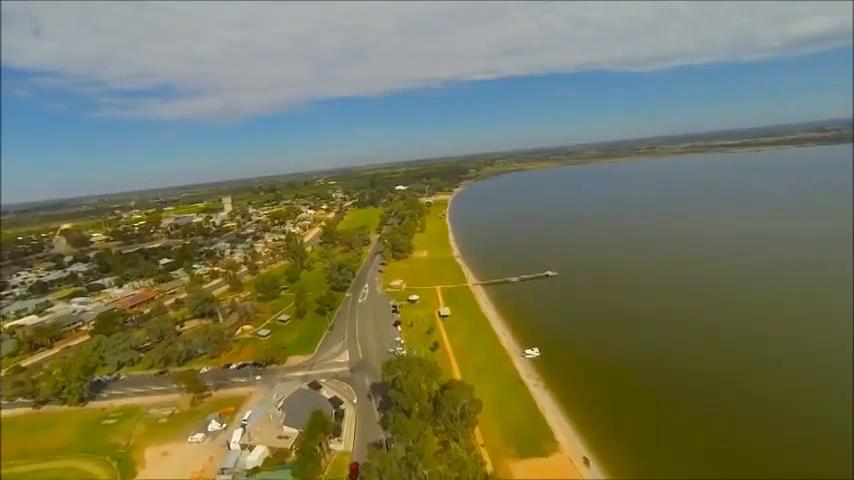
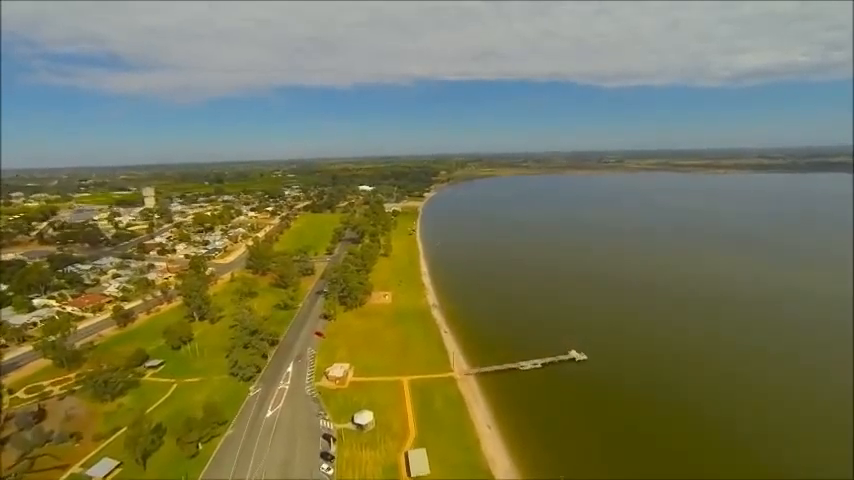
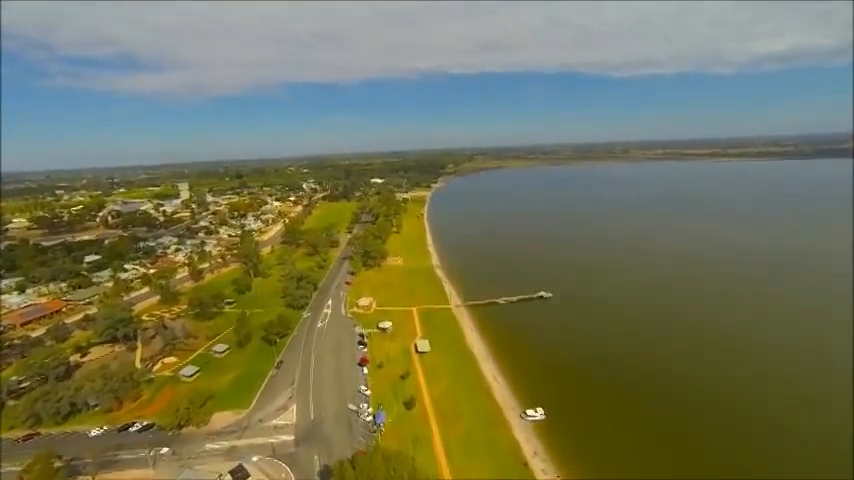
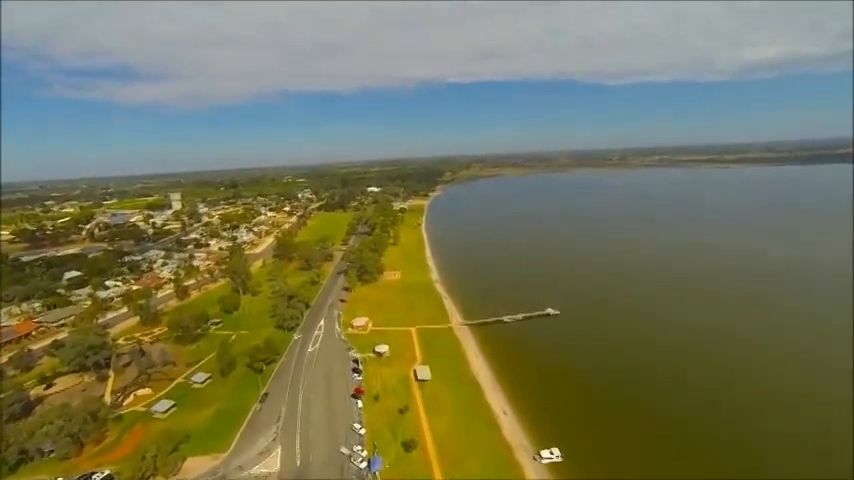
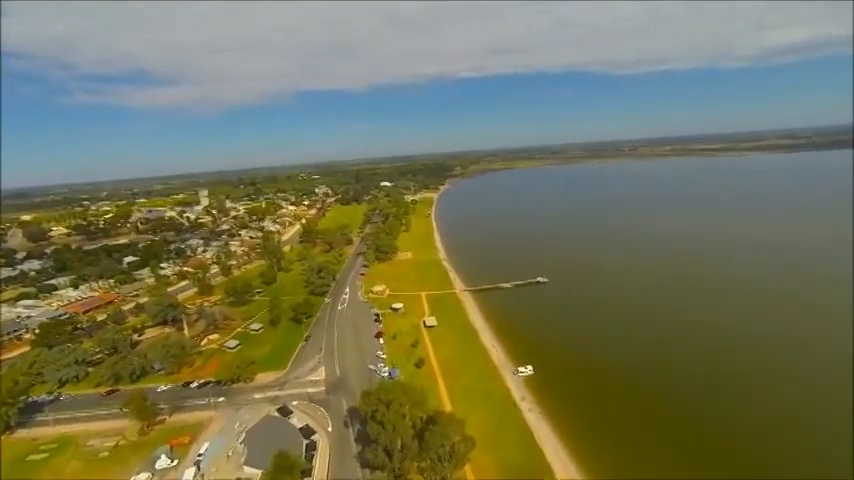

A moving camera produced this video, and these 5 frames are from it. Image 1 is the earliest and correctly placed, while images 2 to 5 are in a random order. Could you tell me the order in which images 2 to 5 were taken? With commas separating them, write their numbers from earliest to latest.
5, 3, 4, 2
